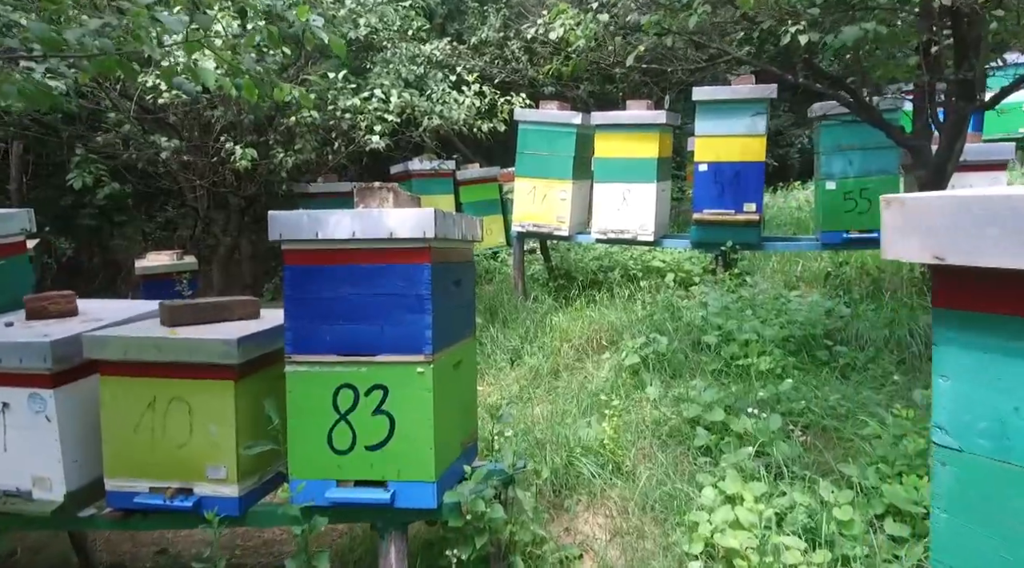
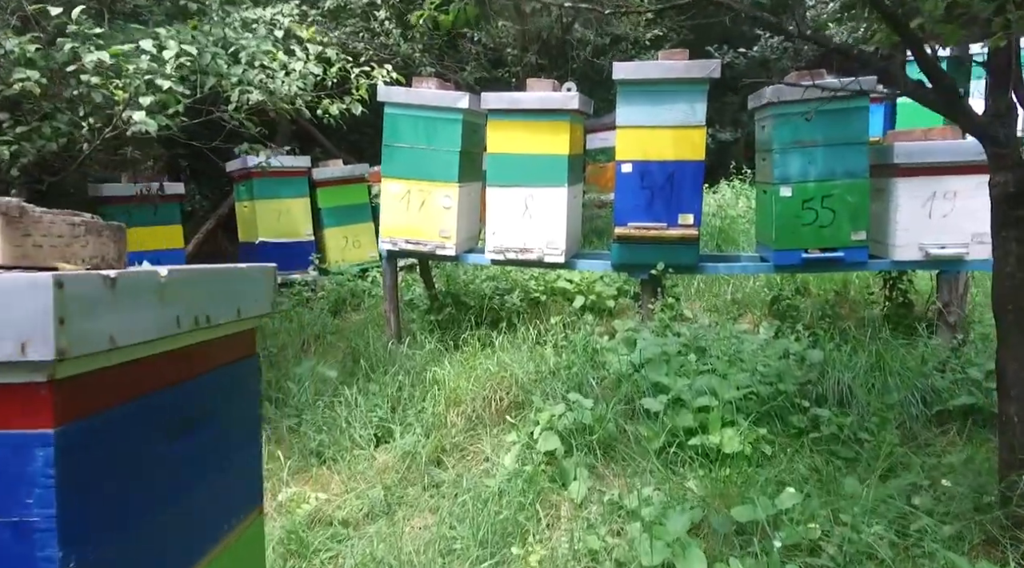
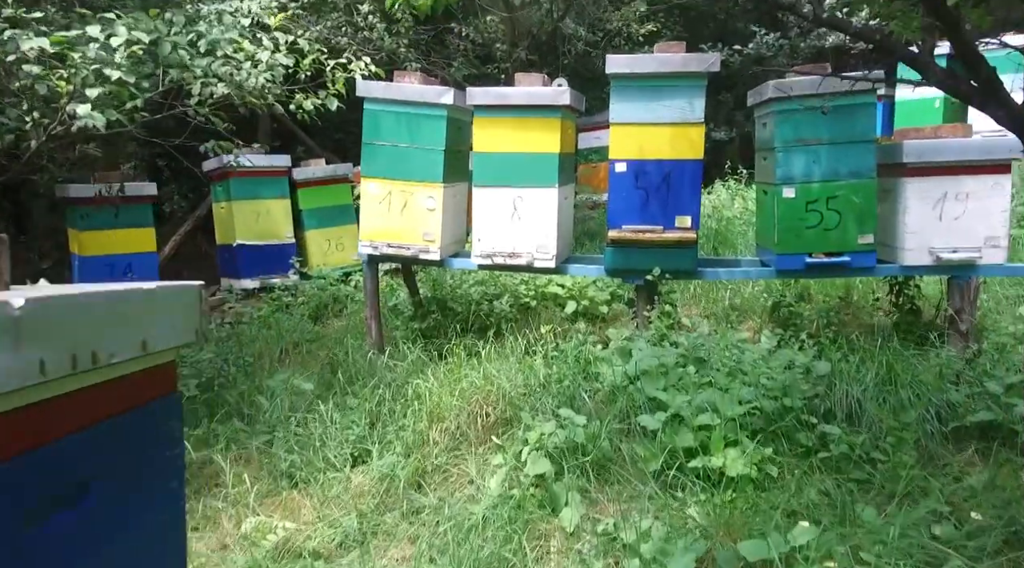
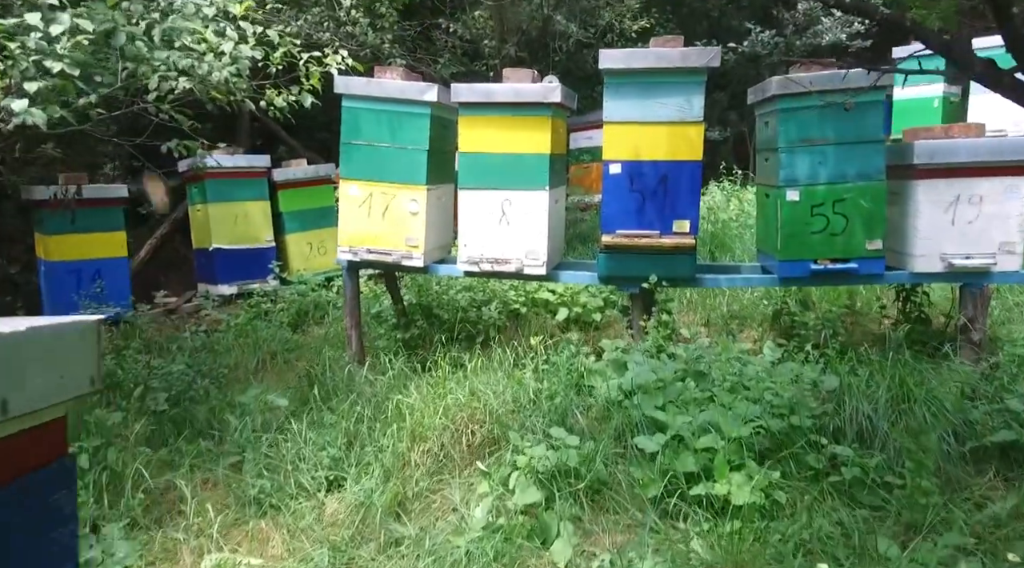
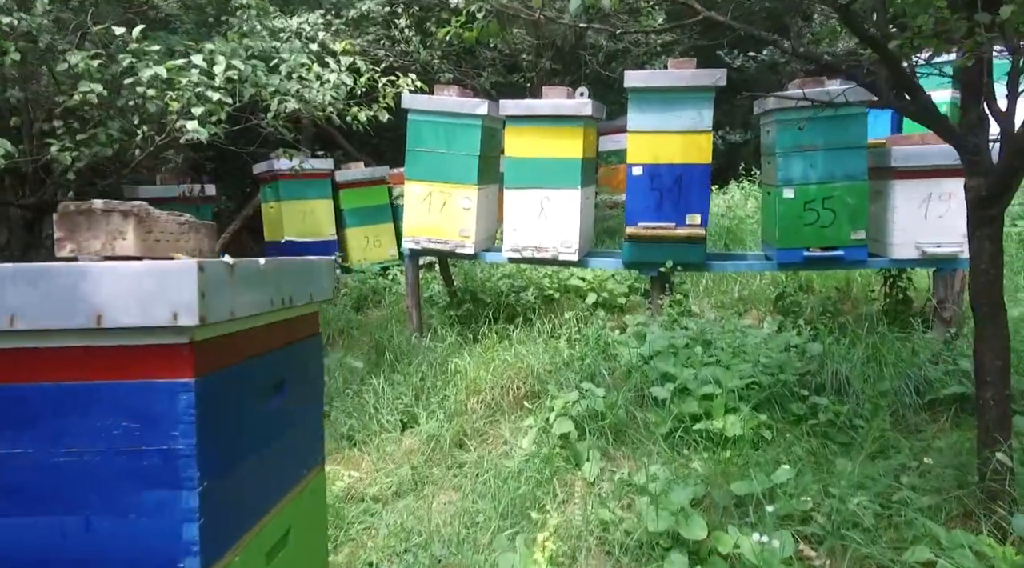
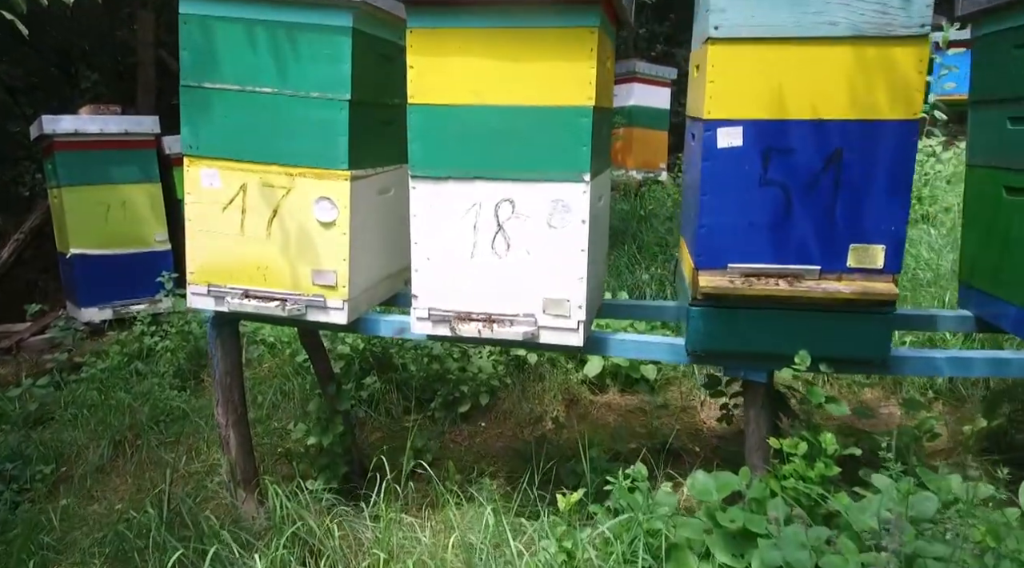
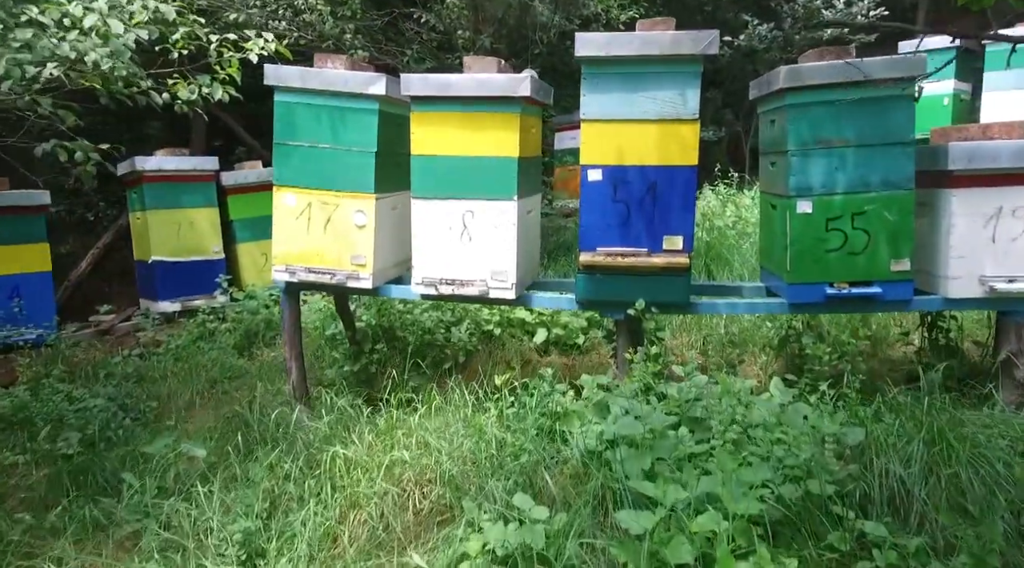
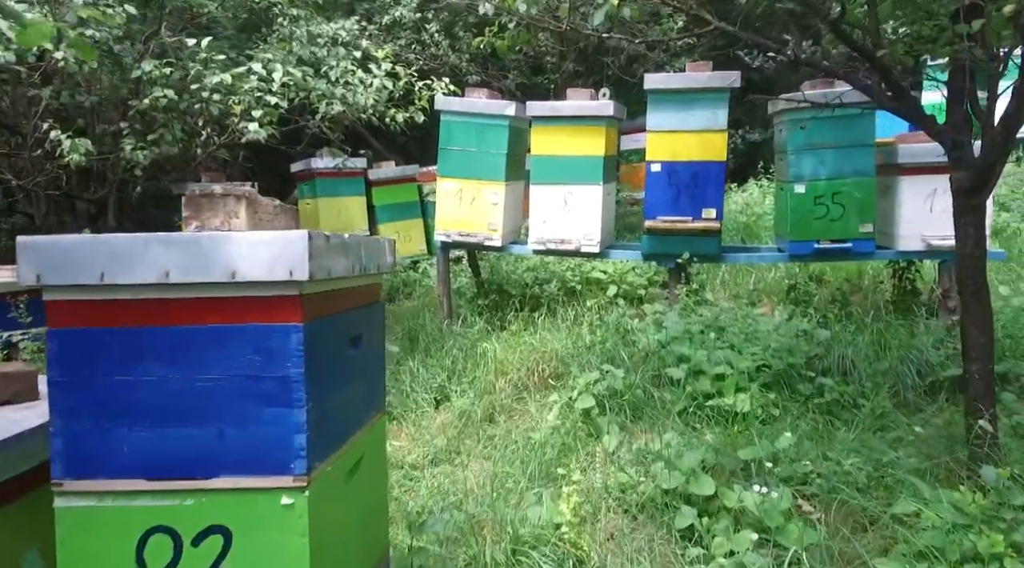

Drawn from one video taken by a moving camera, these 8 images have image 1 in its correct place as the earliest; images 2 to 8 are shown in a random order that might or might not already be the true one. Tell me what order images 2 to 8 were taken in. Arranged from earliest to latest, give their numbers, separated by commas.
8, 5, 2, 3, 4, 7, 6
